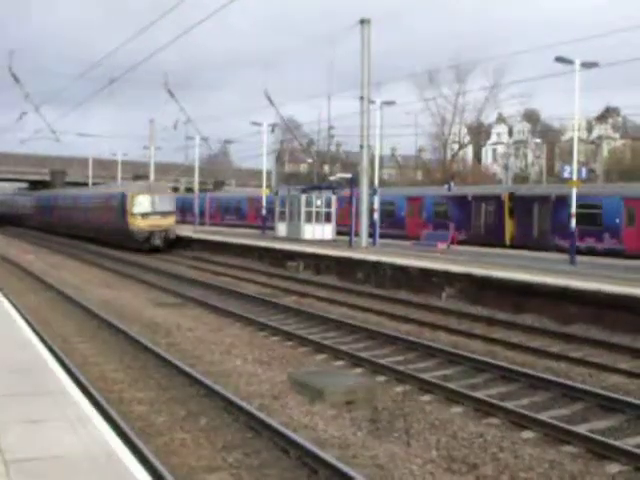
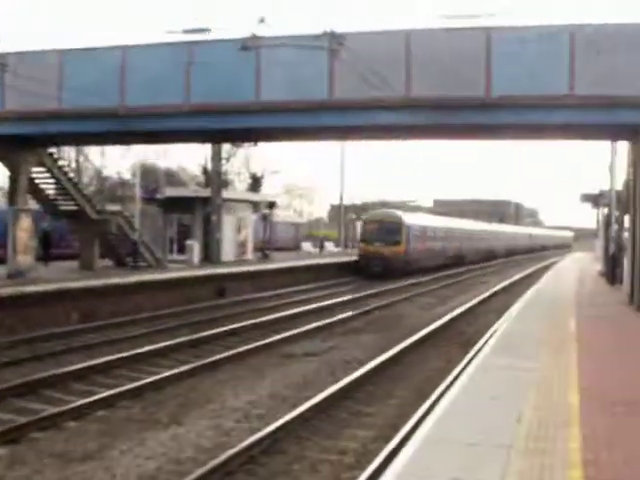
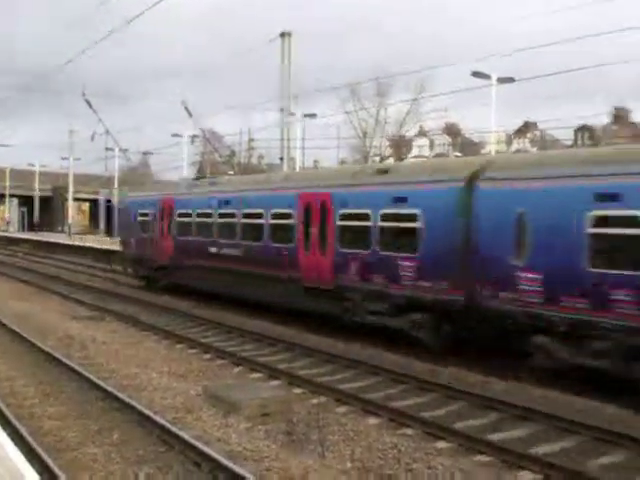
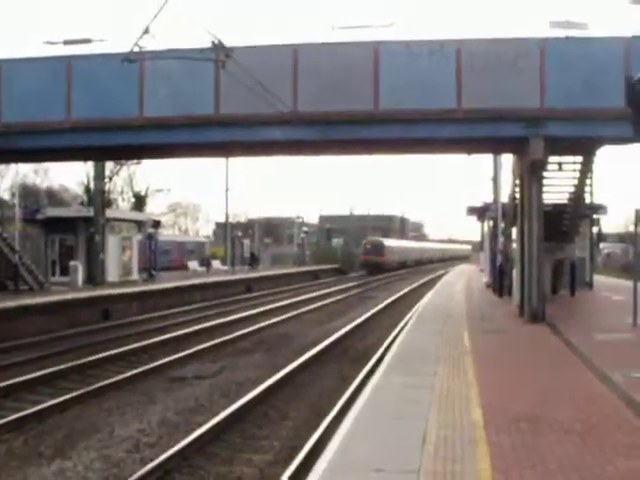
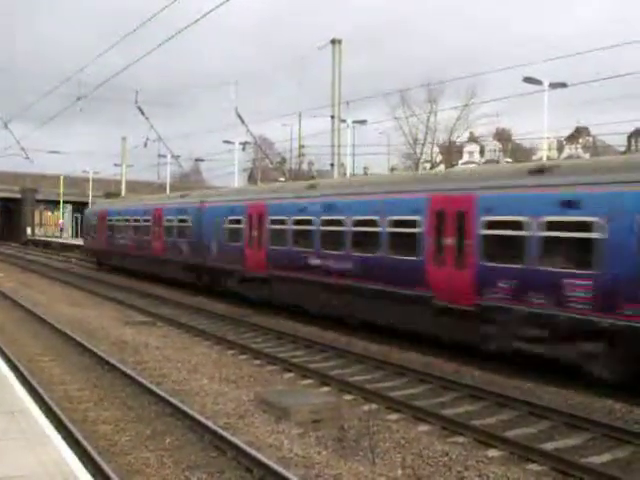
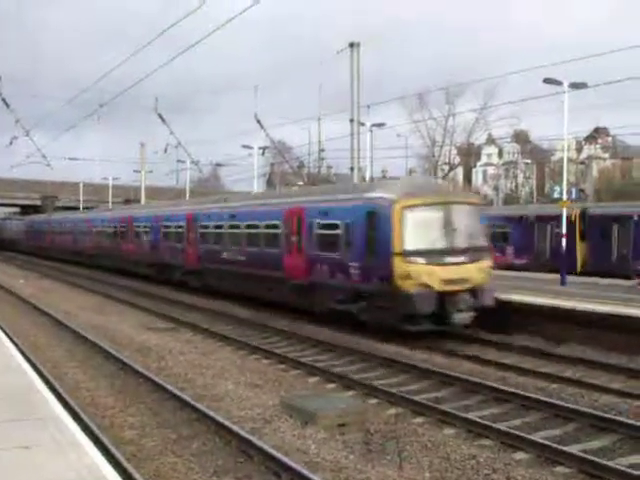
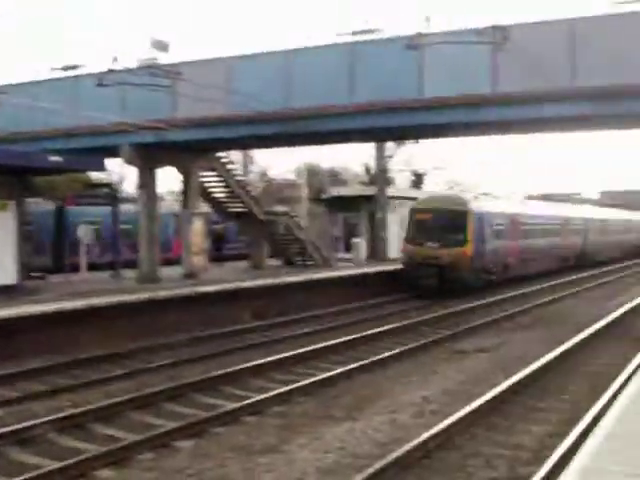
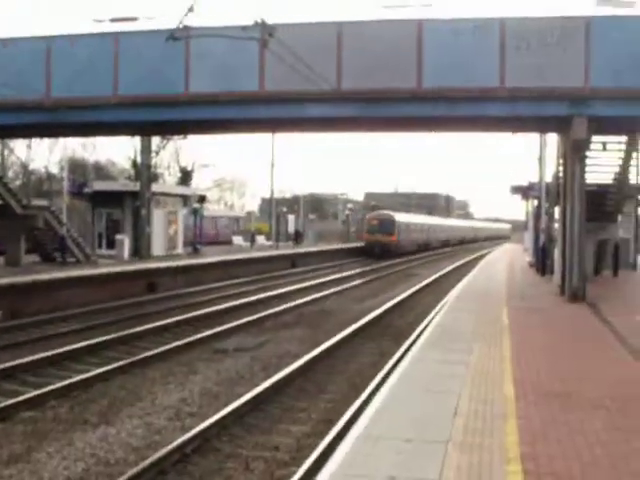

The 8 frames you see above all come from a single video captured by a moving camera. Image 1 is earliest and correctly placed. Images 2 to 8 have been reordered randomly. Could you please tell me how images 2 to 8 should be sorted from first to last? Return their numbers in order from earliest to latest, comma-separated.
6, 5, 3, 7, 2, 8, 4
